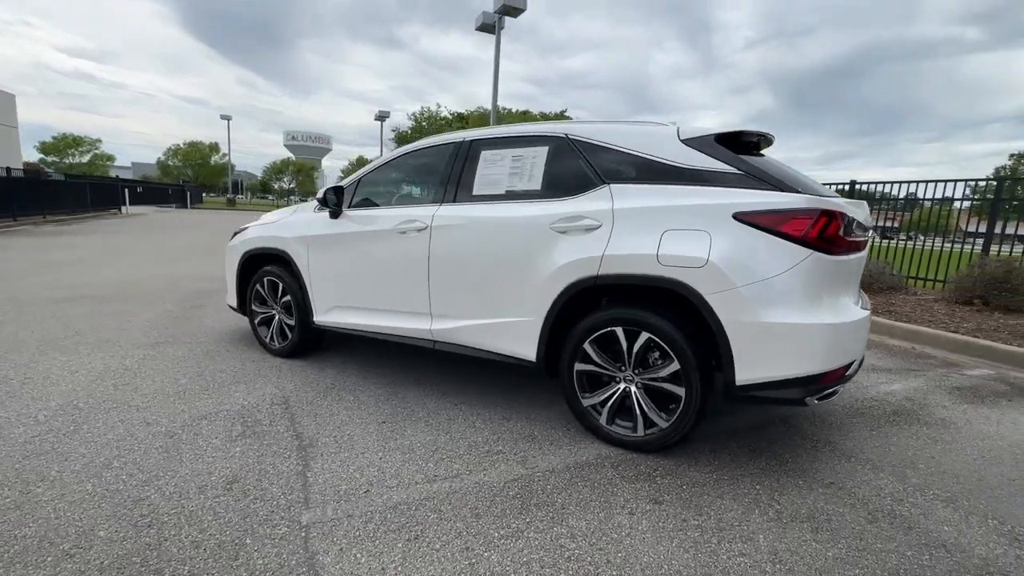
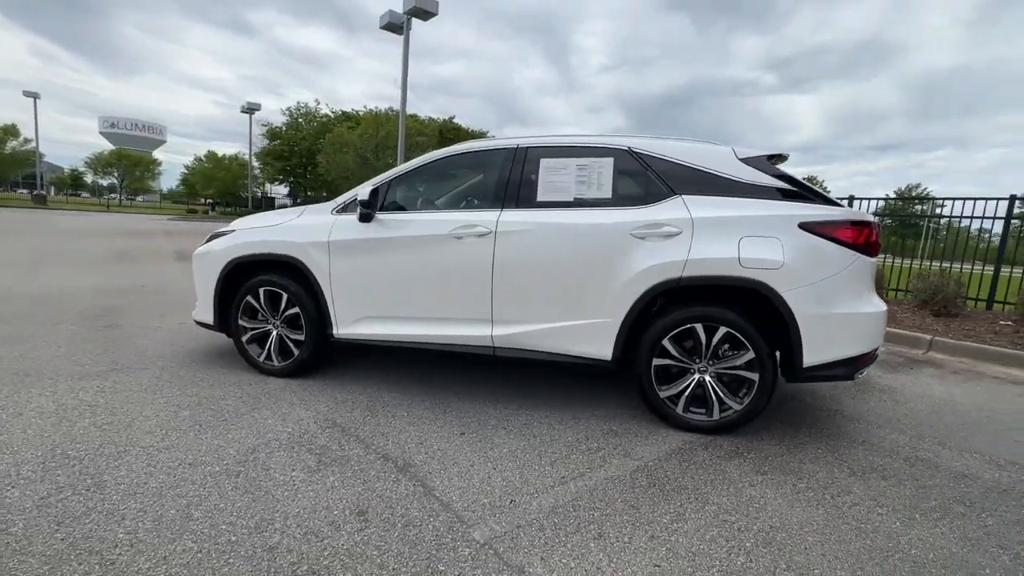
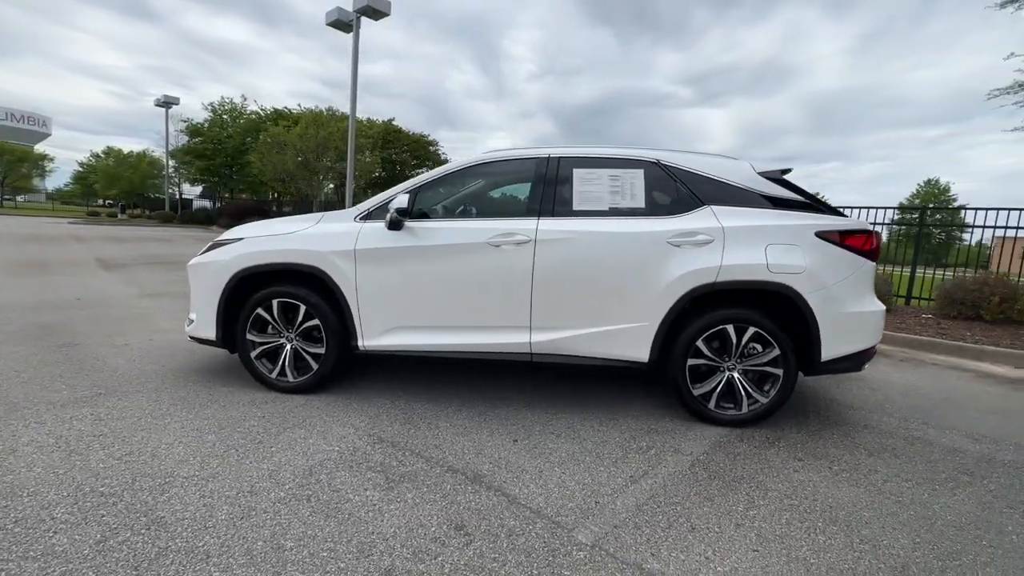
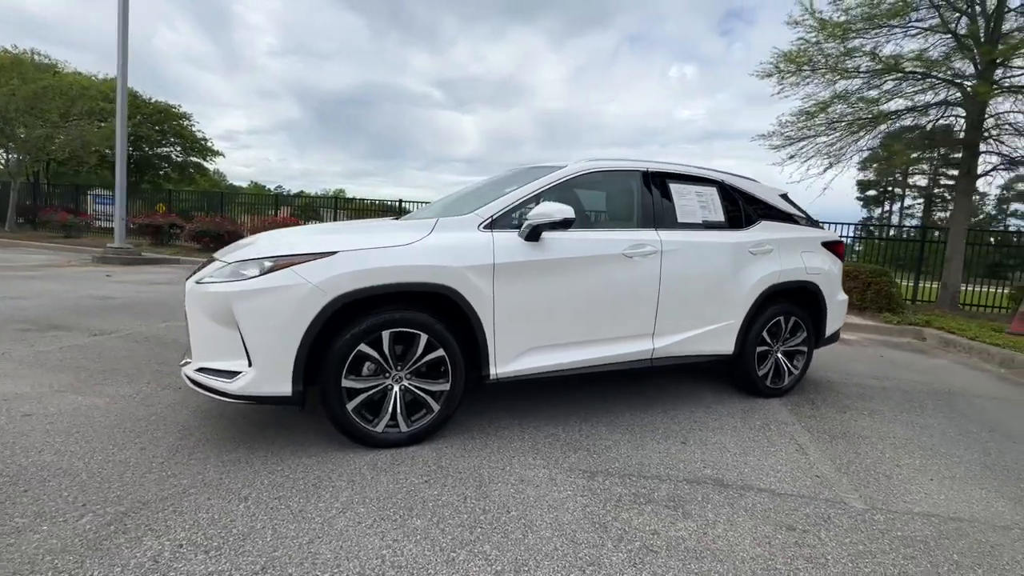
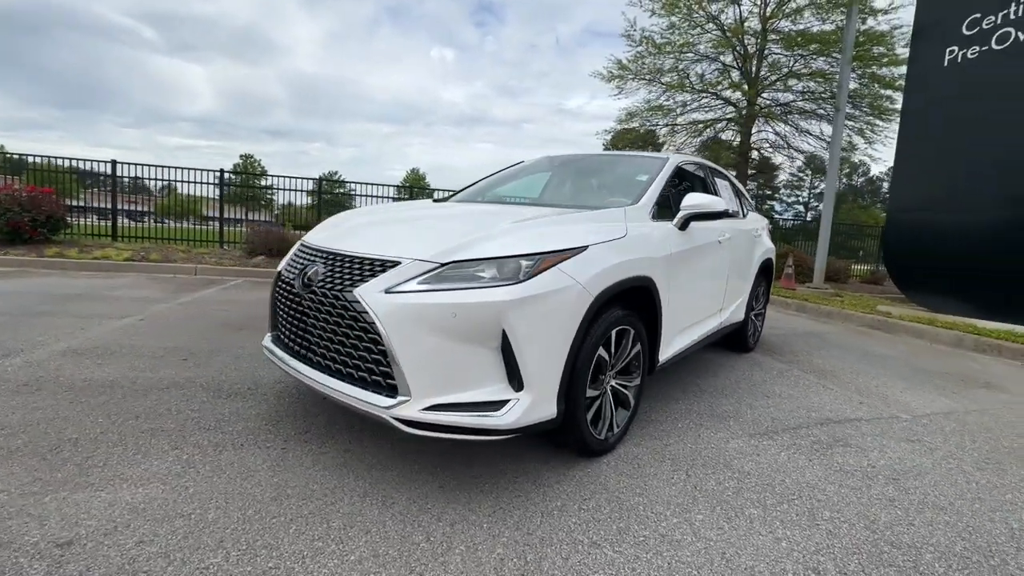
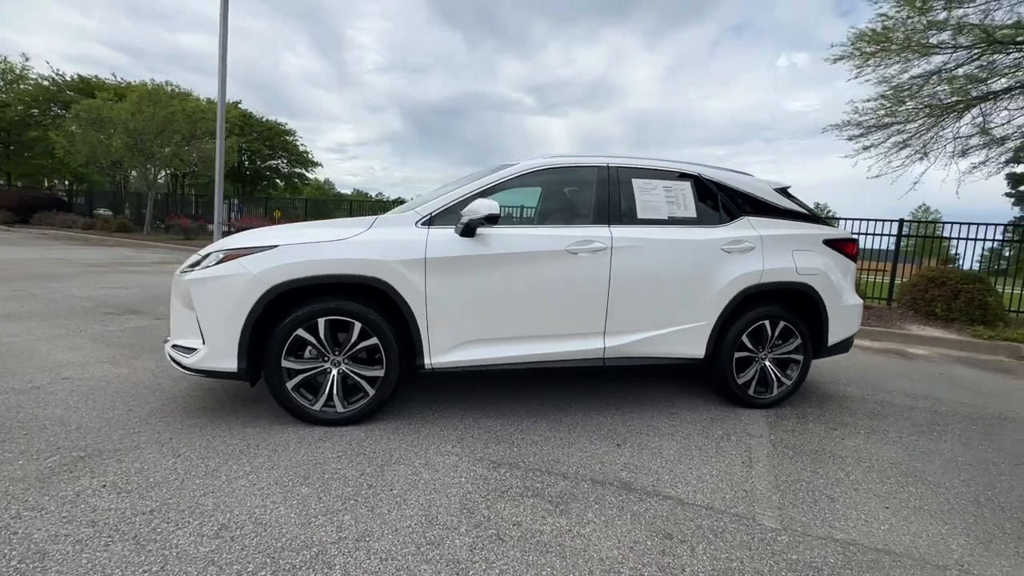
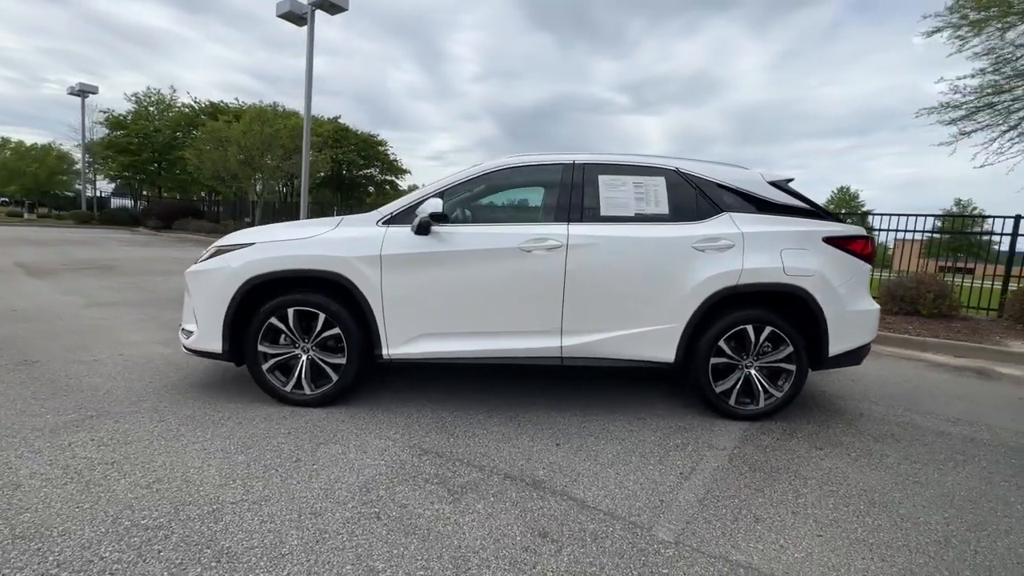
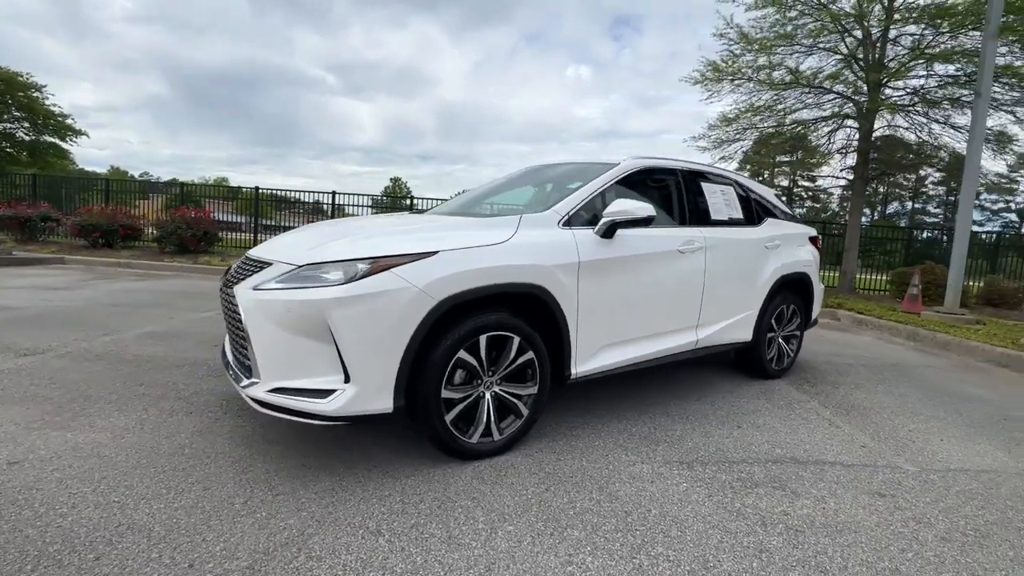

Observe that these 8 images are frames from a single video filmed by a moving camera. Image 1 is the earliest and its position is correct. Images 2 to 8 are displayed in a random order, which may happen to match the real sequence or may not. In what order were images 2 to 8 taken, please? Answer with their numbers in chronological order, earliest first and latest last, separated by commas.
2, 3, 7, 6, 4, 8, 5
